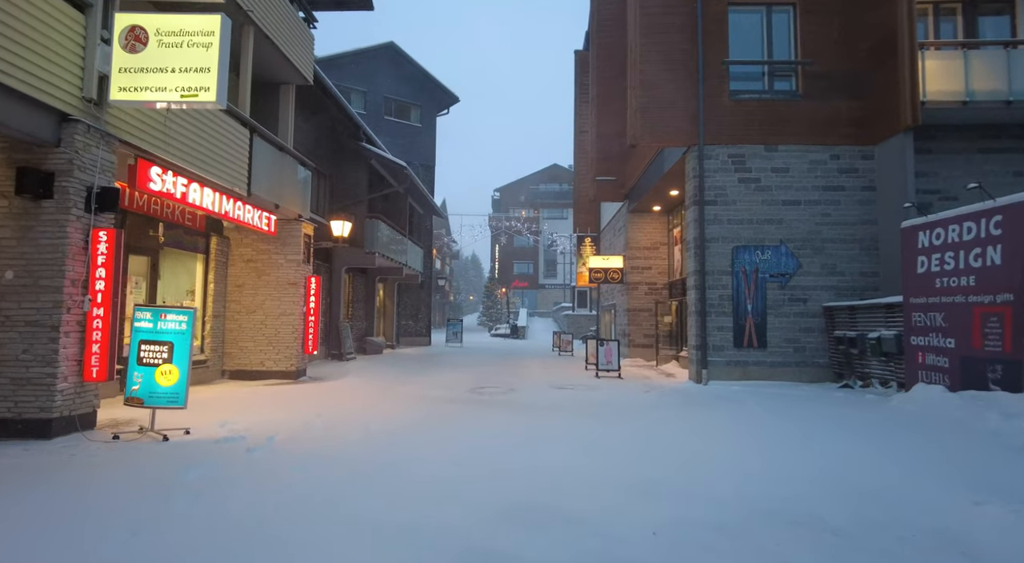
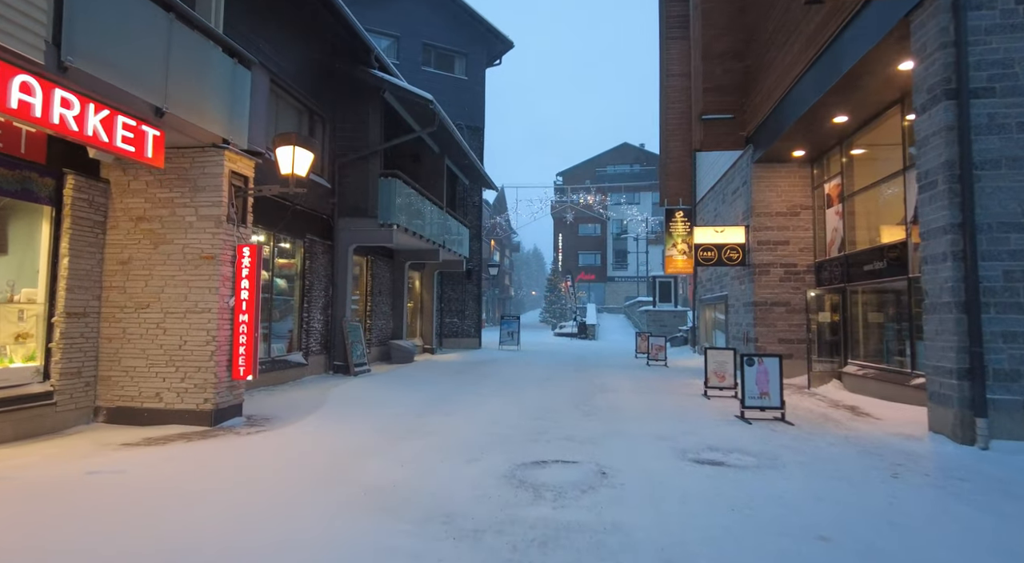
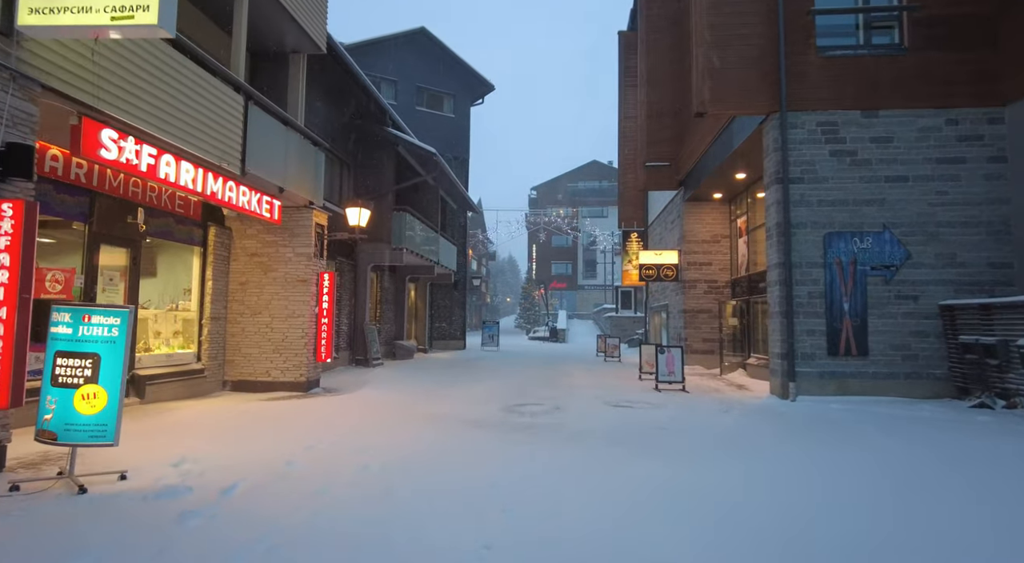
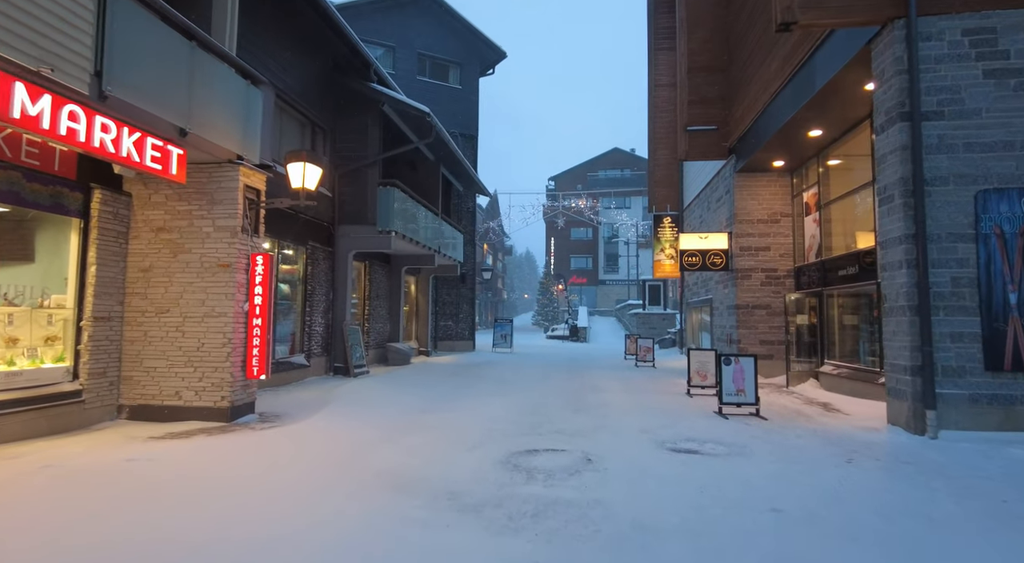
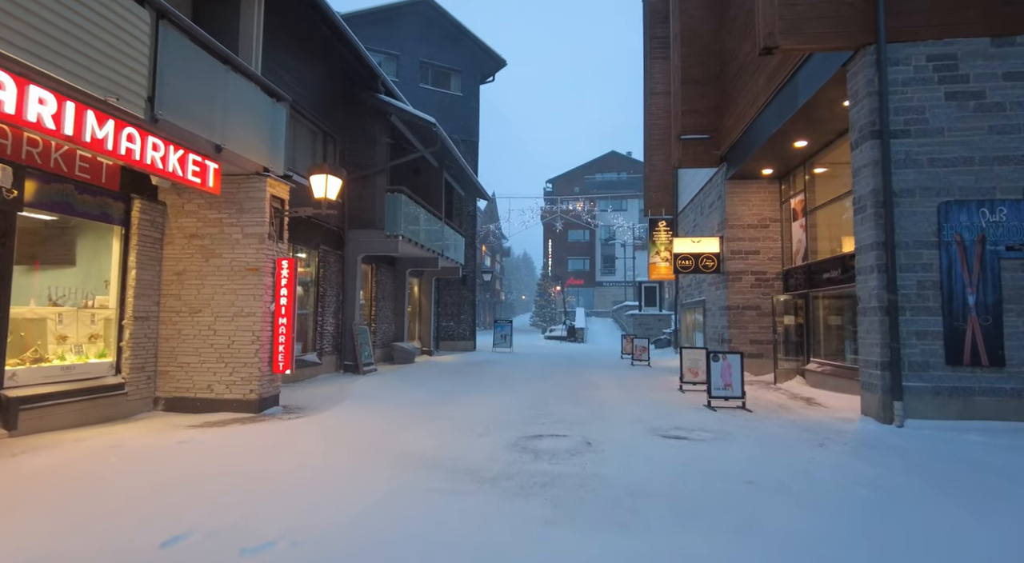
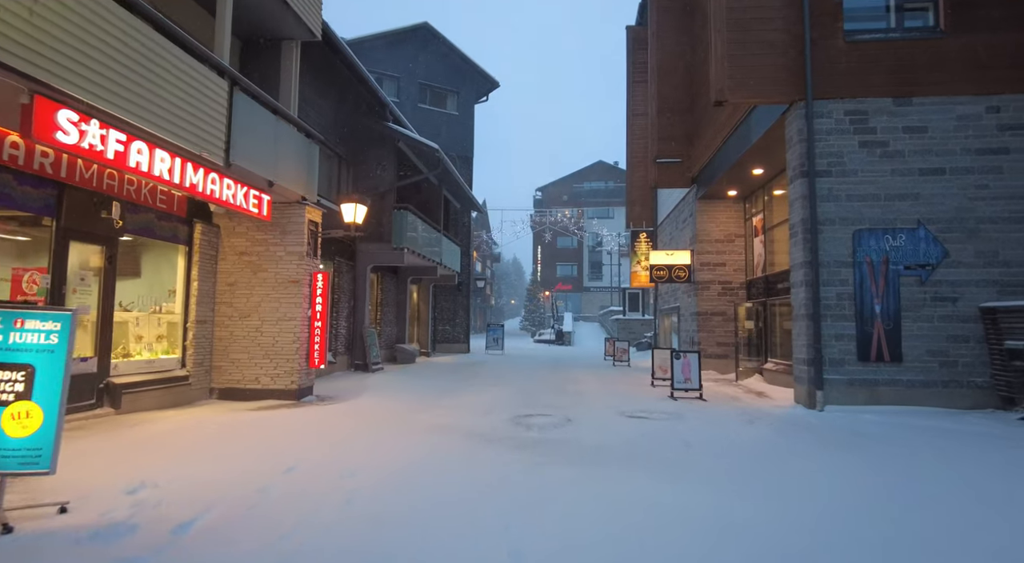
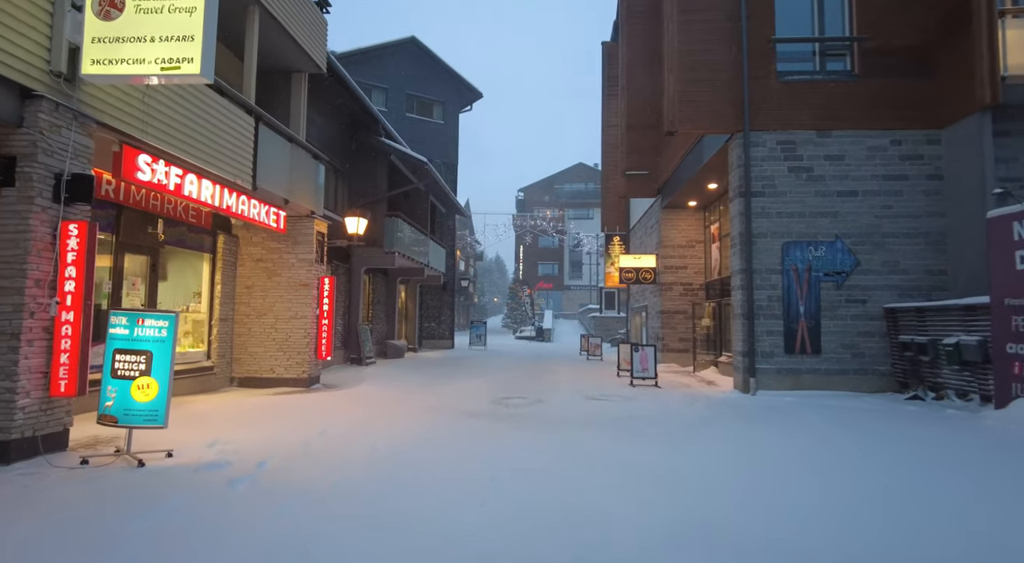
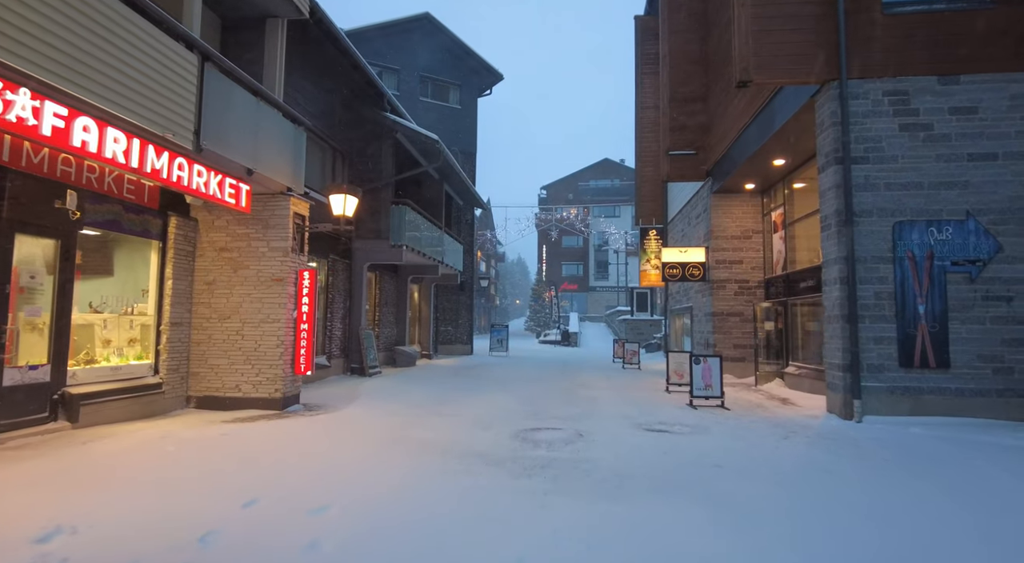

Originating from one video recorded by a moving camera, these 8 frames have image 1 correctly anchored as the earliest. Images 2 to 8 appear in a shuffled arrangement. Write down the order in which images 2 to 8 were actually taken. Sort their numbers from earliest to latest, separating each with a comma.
7, 3, 6, 8, 5, 4, 2
